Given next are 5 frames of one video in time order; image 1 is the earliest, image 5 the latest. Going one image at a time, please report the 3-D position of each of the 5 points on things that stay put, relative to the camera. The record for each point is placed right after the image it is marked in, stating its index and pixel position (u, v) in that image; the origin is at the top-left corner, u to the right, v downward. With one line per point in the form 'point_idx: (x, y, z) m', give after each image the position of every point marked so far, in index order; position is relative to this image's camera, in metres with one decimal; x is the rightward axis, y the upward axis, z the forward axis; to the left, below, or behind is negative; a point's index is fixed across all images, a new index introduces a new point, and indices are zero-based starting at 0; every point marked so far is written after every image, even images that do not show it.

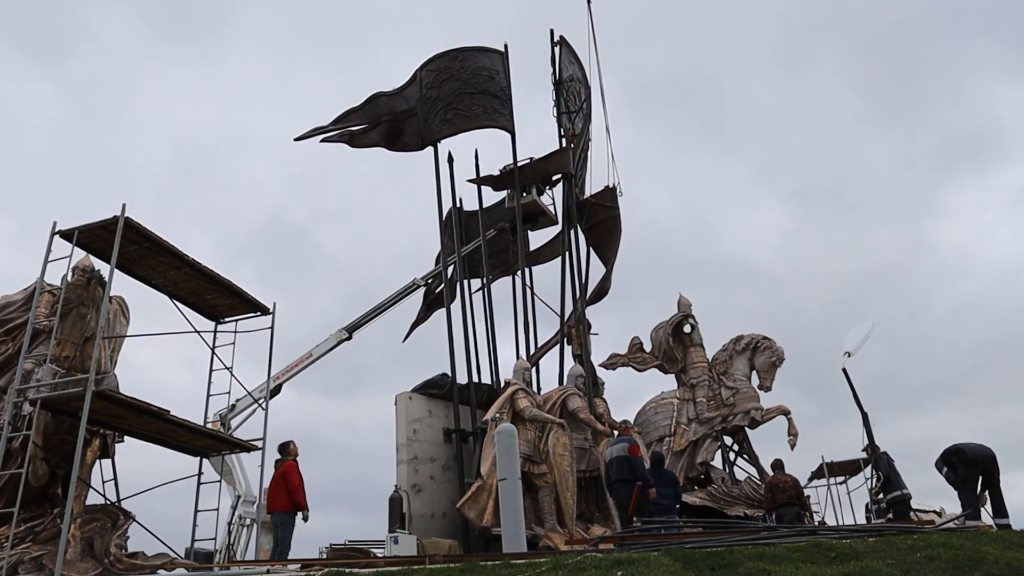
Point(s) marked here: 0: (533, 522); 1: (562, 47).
0: (+0.4, -4.2, +12.6) m
1: (+1.4, +6.6, +19.1) m
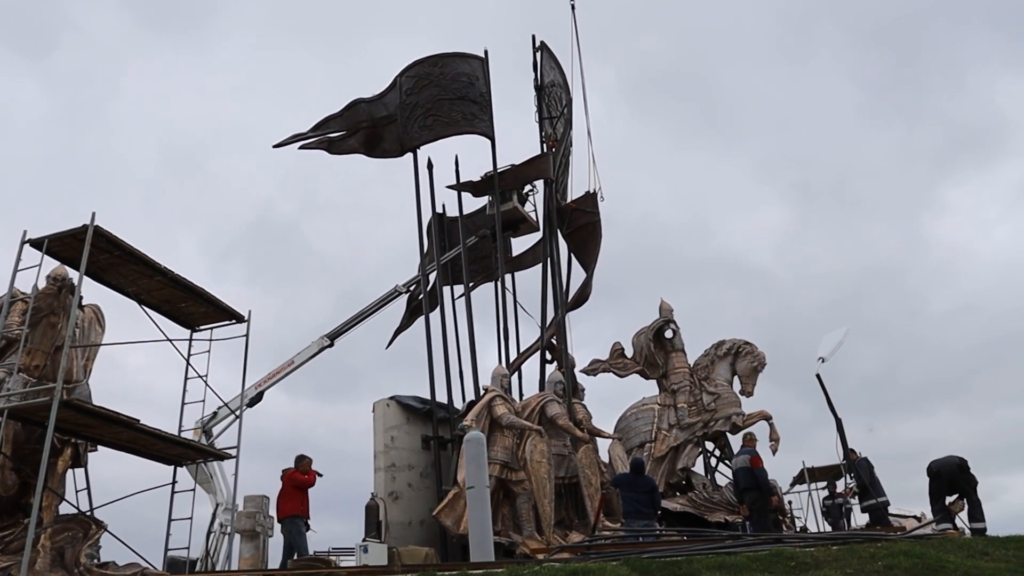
0: (0.0, -4.3, +12.5) m
1: (+0.9, +6.5, +19.1) m
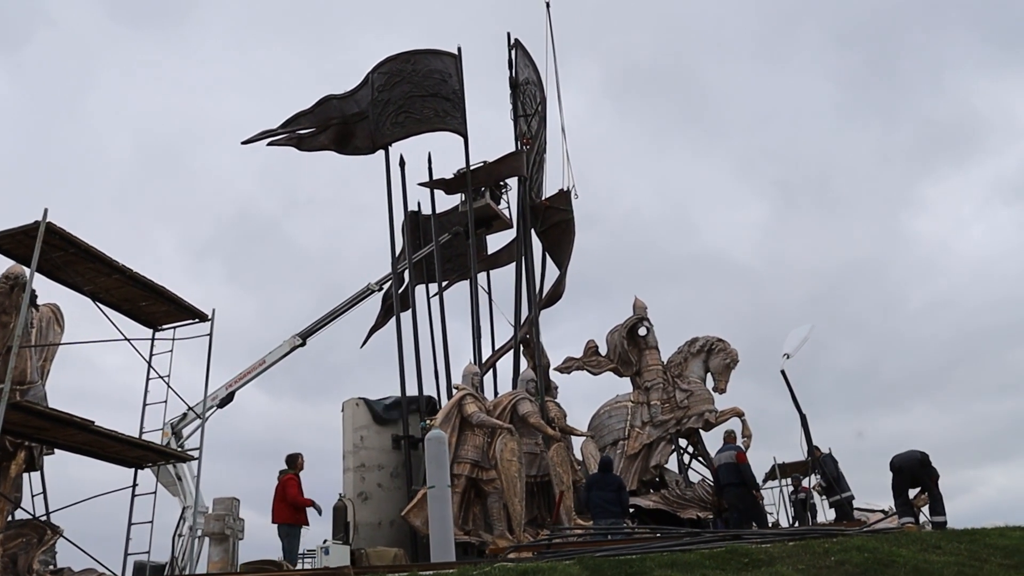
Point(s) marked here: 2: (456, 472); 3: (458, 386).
0: (-0.5, -4.3, +12.4) m
1: (+0.2, +6.5, +19.1) m
2: (-1.0, -3.3, +12.3) m
3: (-1.0, -1.9, +13.2) m
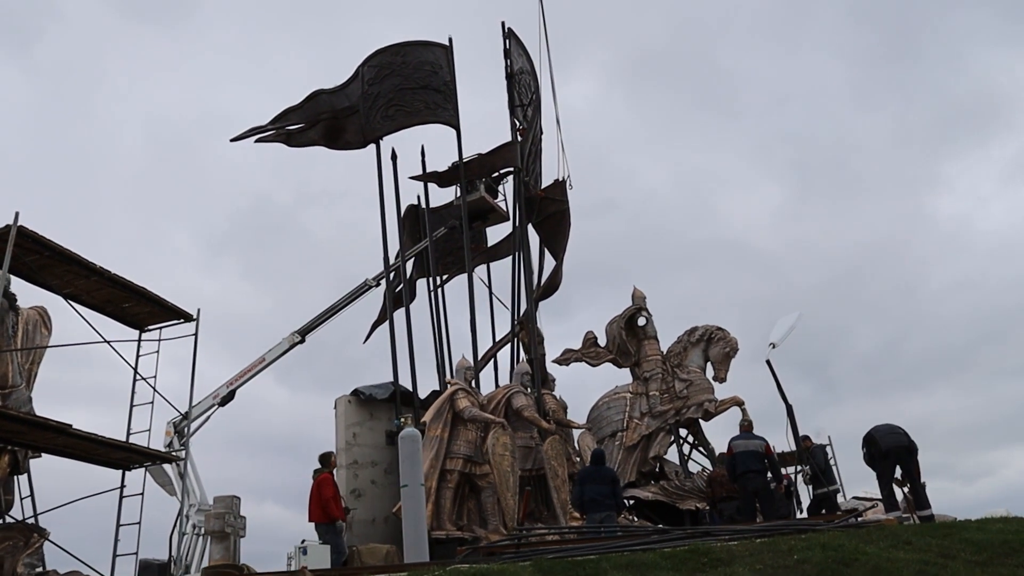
0: (-0.6, -4.2, +12.4) m
1: (0.0, +6.8, +18.8) m
2: (-1.1, -3.2, +12.2) m
3: (-1.2, -1.7, +13.1) m
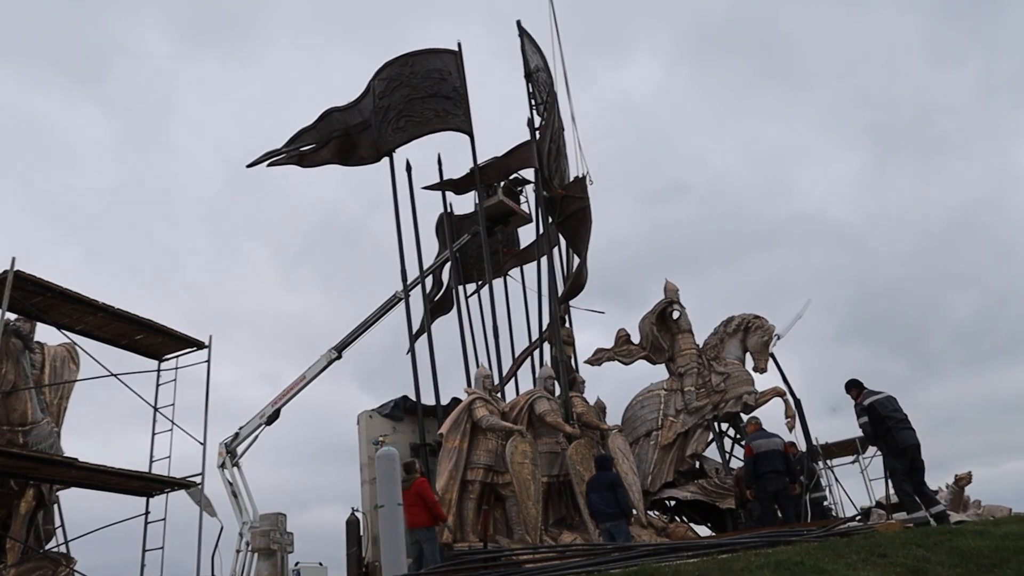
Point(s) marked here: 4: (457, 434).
0: (-0.2, -4.3, +12.2) m
1: (+0.3, +6.7, +18.6) m
2: (-0.7, -3.3, +12.1) m
3: (-0.8, -1.9, +13.0) m
4: (-1.0, -2.6, +12.2) m
